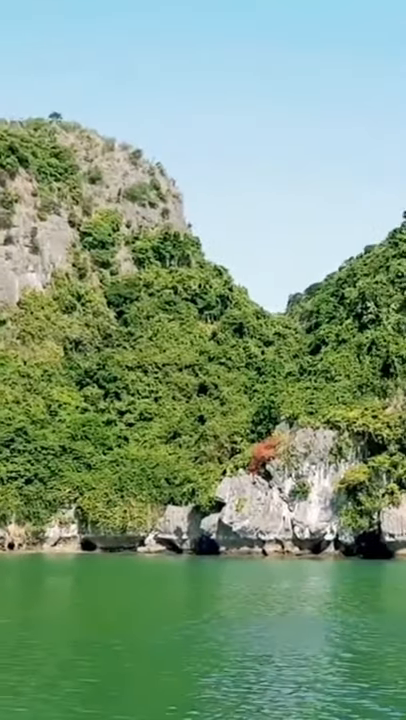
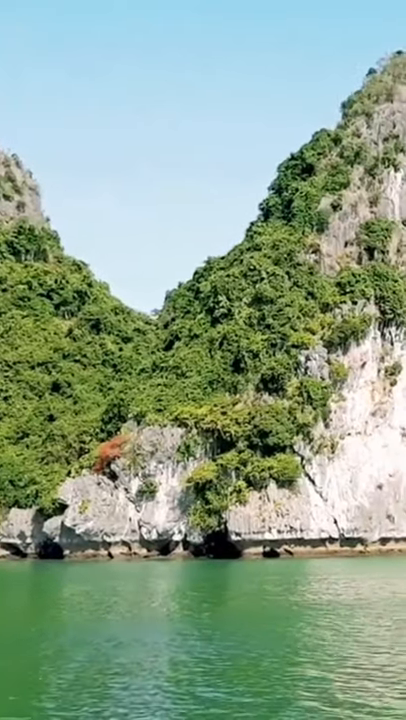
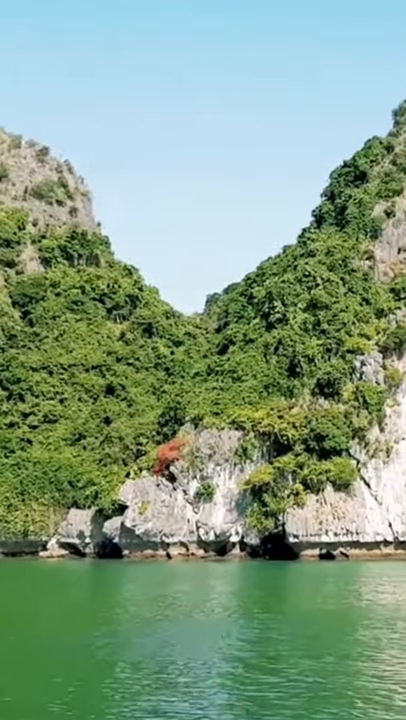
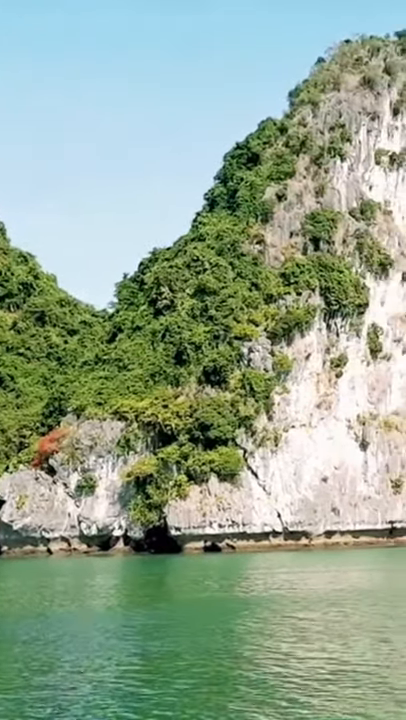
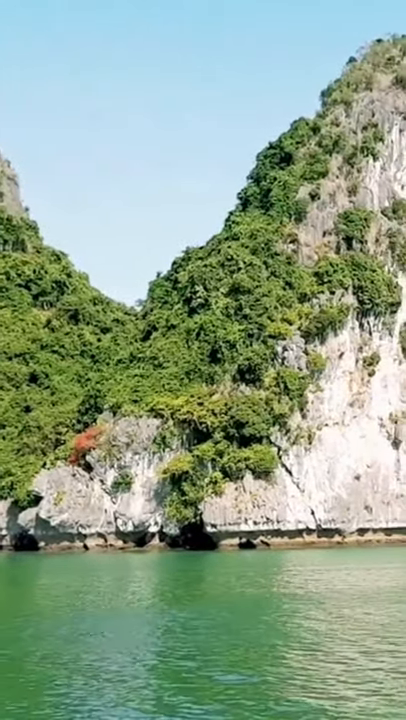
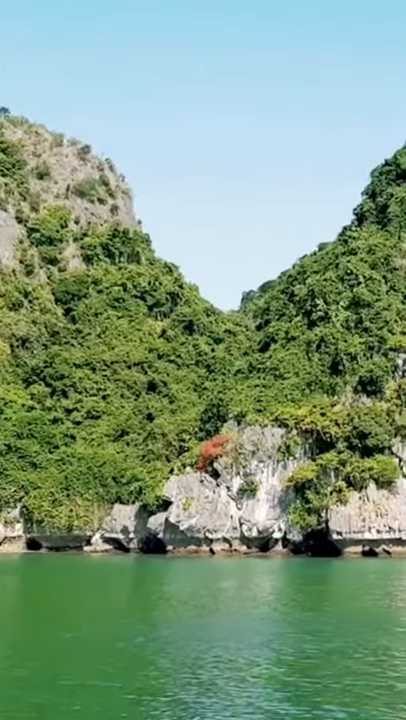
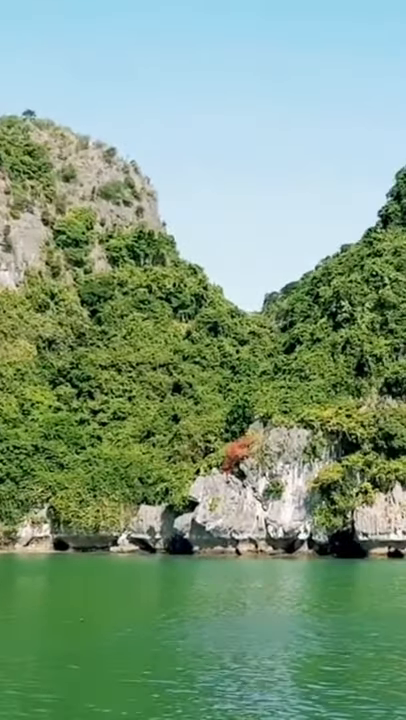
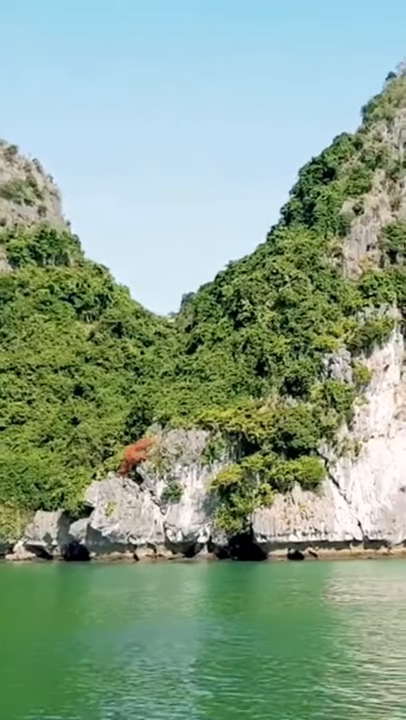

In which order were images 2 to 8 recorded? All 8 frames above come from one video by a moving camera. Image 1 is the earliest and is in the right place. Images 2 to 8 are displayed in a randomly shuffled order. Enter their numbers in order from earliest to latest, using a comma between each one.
7, 6, 3, 8, 2, 5, 4
